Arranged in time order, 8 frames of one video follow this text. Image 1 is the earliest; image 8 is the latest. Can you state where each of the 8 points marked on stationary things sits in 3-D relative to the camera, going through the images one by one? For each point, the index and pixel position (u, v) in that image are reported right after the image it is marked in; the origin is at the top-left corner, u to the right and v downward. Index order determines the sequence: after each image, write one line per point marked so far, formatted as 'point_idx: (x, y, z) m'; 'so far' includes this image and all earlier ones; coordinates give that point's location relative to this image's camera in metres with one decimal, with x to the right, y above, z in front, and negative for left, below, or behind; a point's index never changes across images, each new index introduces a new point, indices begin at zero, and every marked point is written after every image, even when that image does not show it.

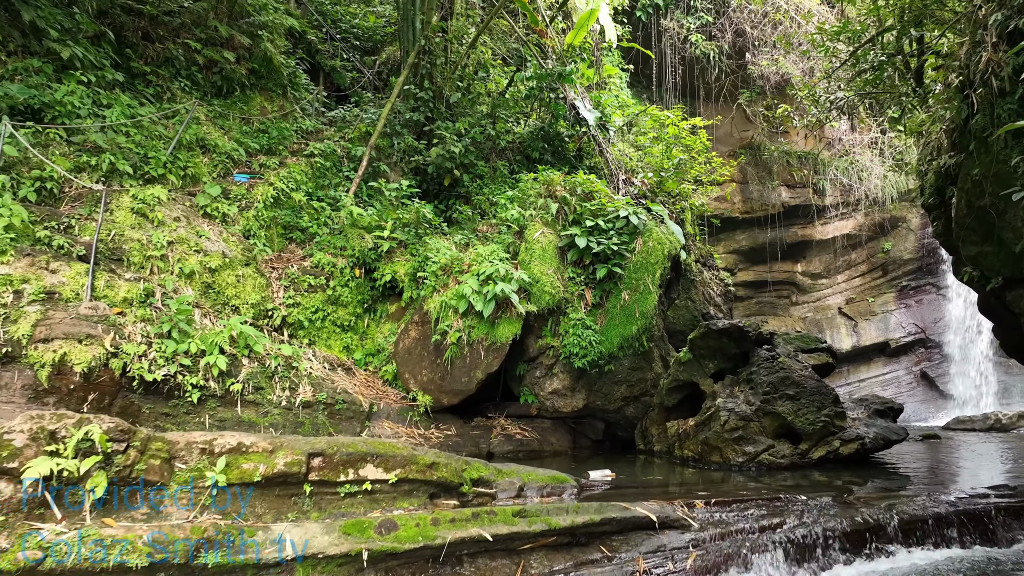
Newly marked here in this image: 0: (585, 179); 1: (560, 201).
0: (+0.6, +1.0, +6.3) m
1: (+0.4, +0.8, +6.3) m
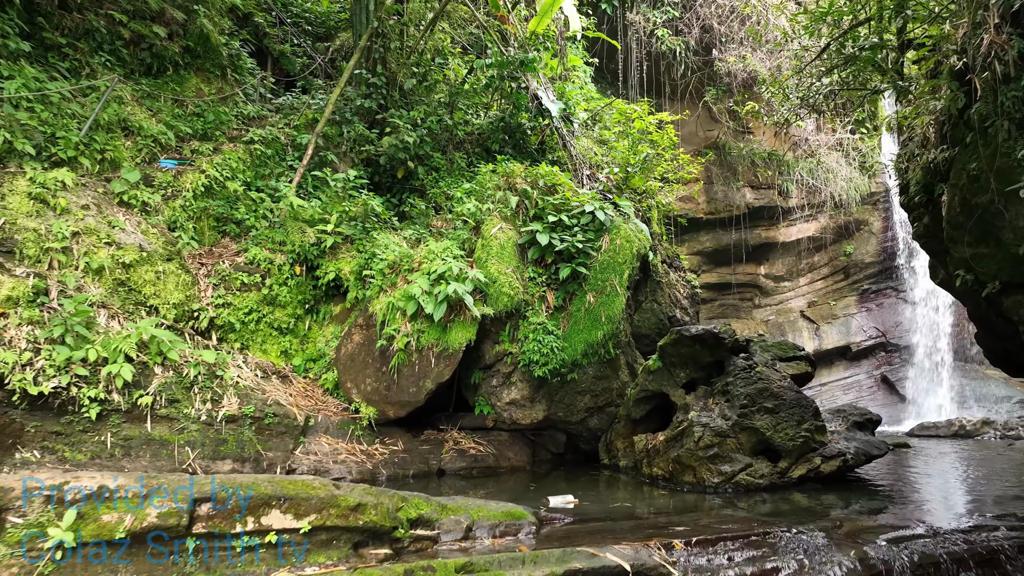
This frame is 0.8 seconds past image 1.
0: (+0.3, +1.0, +5.8) m
1: (+0.1, +0.8, +5.8) m
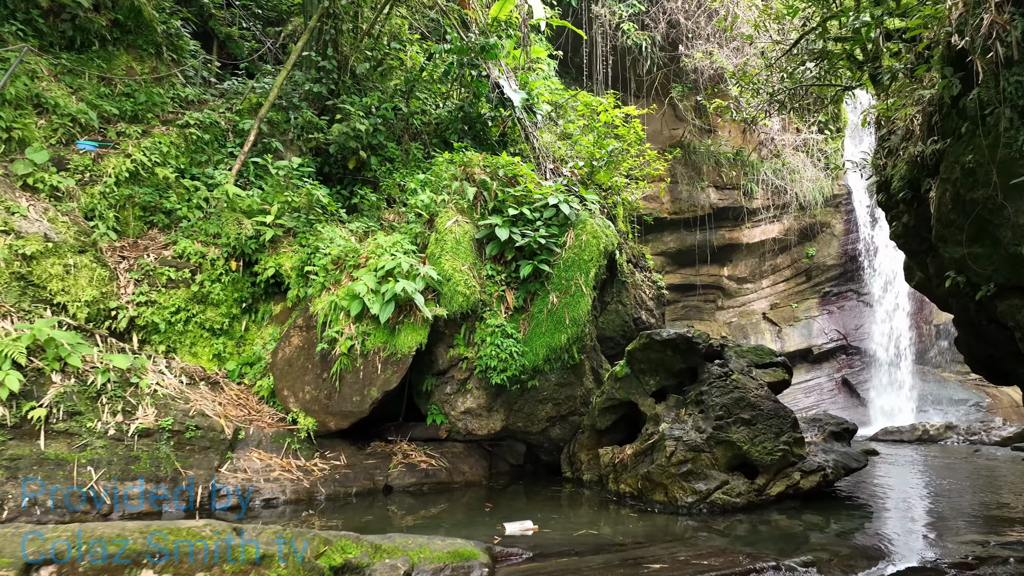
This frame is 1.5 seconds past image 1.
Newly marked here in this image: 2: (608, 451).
0: (0.0, +1.0, +5.4) m
1: (-0.2, +0.8, +5.3) m
2: (+0.6, -1.1, +4.7) m
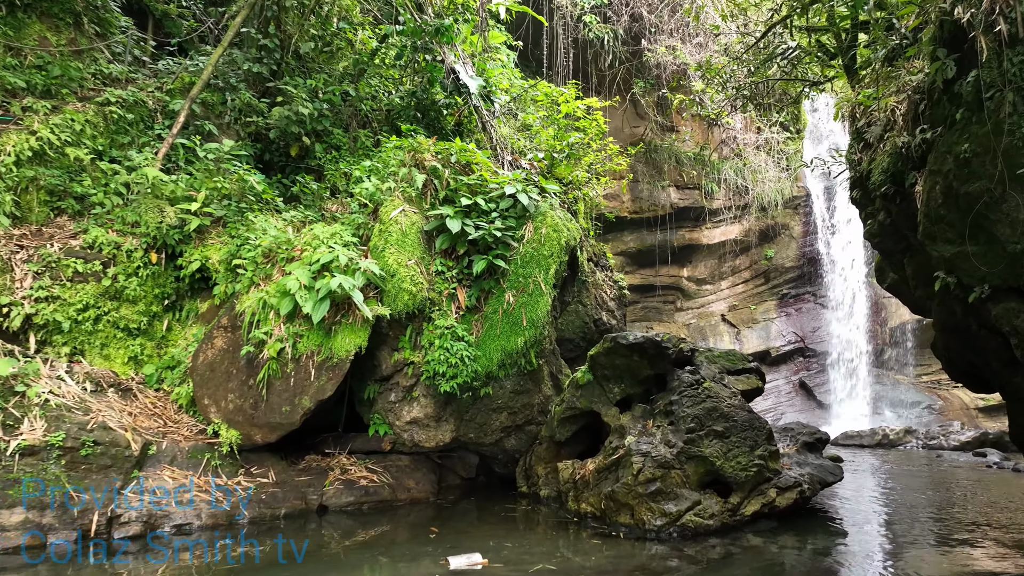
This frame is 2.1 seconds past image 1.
0: (-0.3, +1.0, +4.9) m
1: (-0.6, +0.8, +4.9) m
2: (+0.3, -1.1, +4.3) m
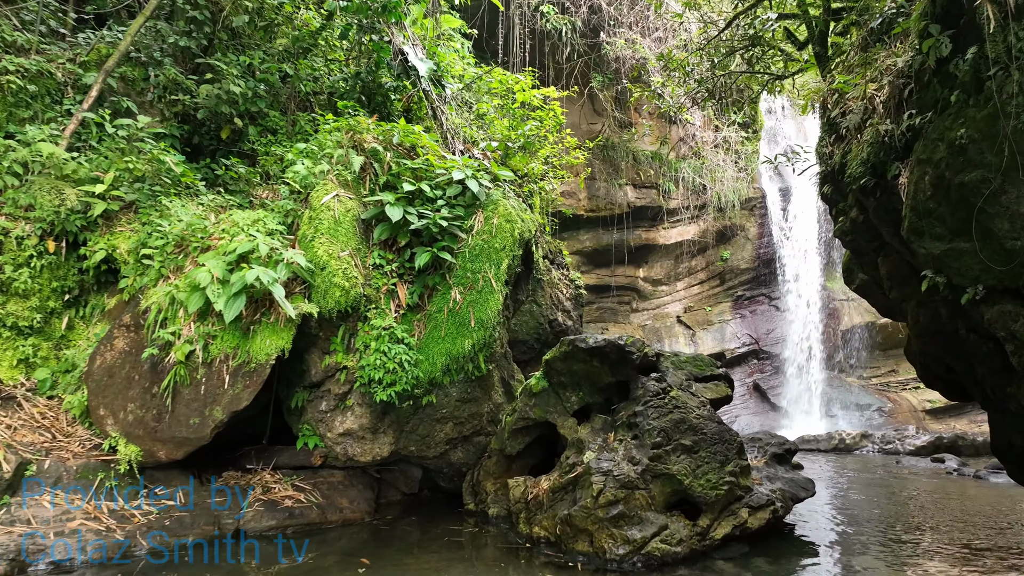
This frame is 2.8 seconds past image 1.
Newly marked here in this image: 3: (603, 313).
0: (-0.7, +1.0, +4.4) m
1: (-0.9, +0.8, +4.4) m
2: (0.0, -1.1, +3.9) m
3: (+1.8, -0.5, +14.2) m
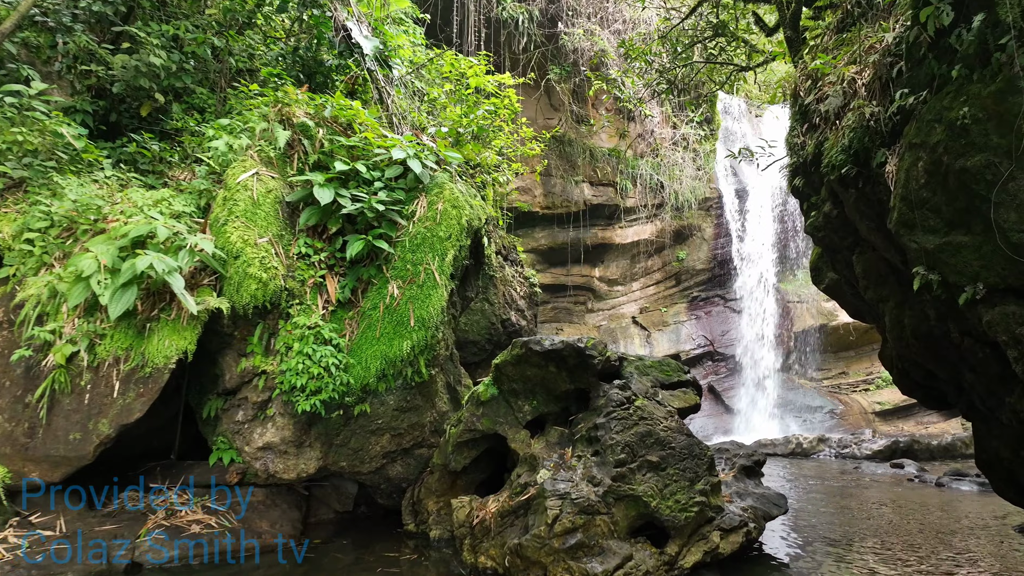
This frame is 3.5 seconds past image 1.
0: (-0.9, +1.0, +3.9) m
1: (-1.2, +0.9, +3.8) m
2: (-0.2, -1.0, +3.4) m
3: (+0.9, -0.5, +13.9) m
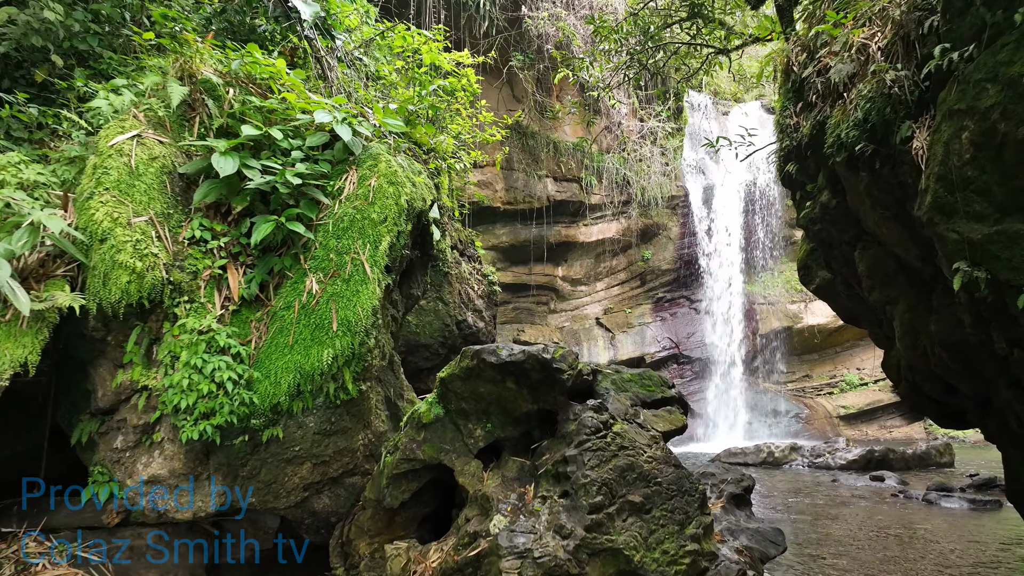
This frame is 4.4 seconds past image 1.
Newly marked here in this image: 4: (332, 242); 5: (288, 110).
0: (-1.2, +1.1, +3.2) m
1: (-1.4, +0.9, +3.1) m
2: (-0.4, -1.0, +2.8) m
3: (+0.1, -0.5, +13.3) m
4: (-0.7, +0.2, +2.8) m
5: (-1.0, +0.8, +3.1) m
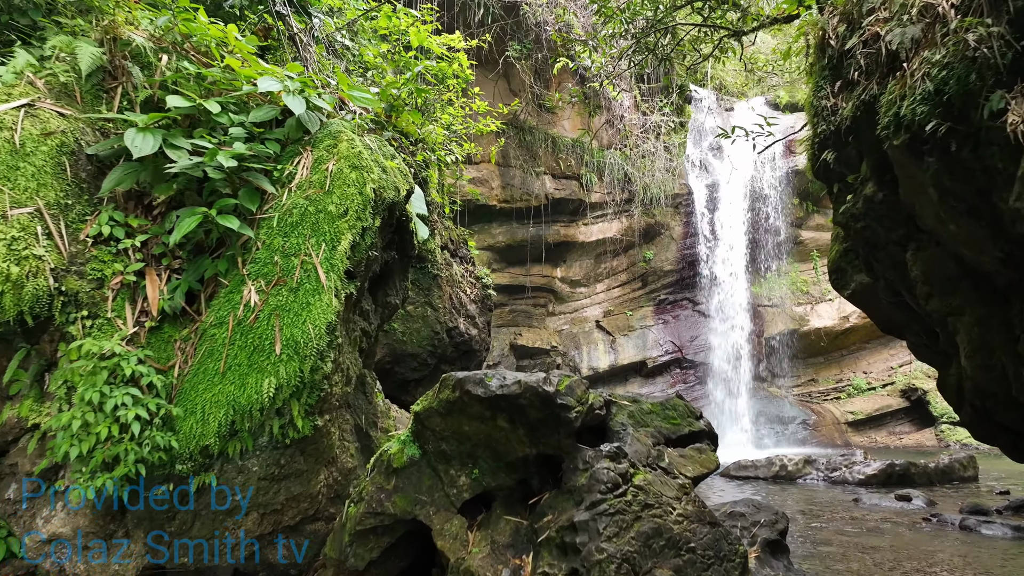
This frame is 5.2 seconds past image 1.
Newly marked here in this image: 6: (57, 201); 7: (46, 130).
0: (-1.2, +1.0, +2.7) m
1: (-1.4, +0.8, +2.5) m
2: (-0.5, -1.1, +2.2) m
3: (+0.1, -0.5, +12.7) m
4: (-0.7, +0.1, +2.3) m
5: (-1.0, +0.8, +2.5) m
6: (-1.3, +0.3, +2.1) m
7: (-1.4, +0.5, +2.2) m
